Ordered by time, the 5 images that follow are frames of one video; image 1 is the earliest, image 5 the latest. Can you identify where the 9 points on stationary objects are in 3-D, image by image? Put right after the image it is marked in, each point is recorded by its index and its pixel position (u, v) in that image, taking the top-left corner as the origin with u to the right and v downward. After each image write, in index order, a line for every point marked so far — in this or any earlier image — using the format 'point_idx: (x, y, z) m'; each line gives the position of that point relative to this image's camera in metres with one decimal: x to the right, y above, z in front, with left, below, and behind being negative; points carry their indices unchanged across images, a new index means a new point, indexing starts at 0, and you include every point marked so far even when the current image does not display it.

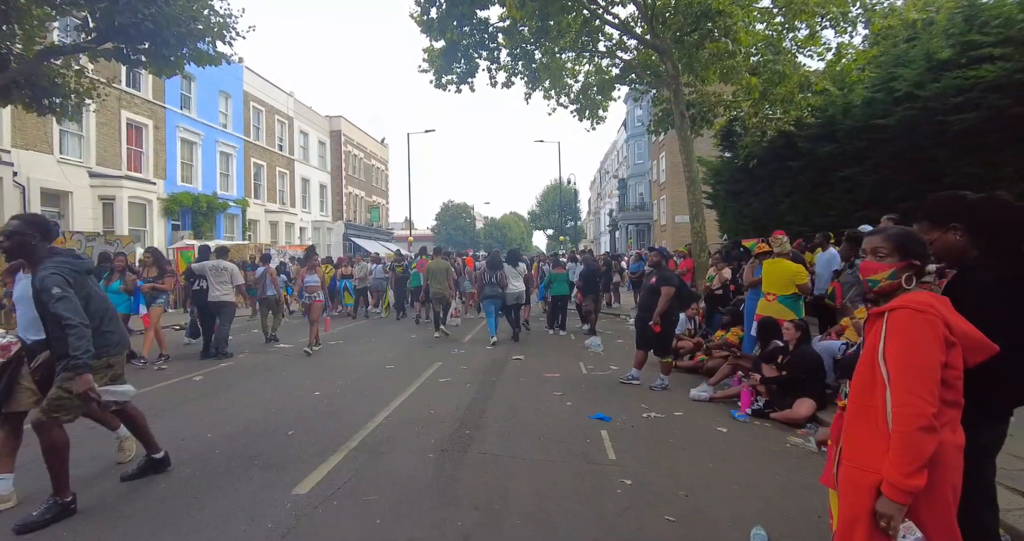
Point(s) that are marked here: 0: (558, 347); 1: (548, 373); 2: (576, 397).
0: (+0.8, -1.4, +10.4) m
1: (+0.5, -1.5, +8.1) m
2: (+0.8, -1.5, +6.7) m
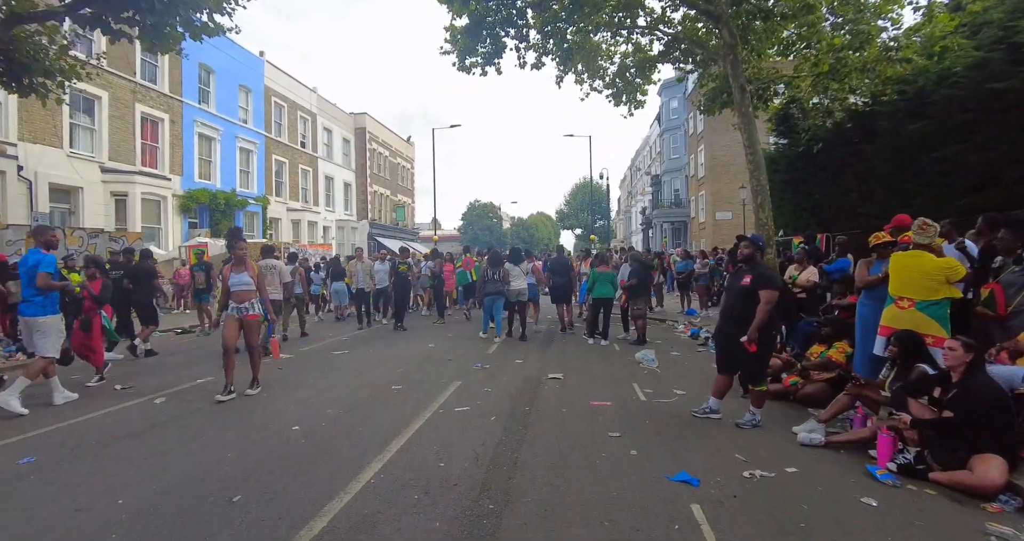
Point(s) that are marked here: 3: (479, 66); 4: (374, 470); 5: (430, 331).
0: (+1.3, -1.4, +8.6) m
1: (+0.9, -1.4, +6.3) m
2: (+1.1, -1.5, +4.9) m
3: (-1.0, +6.1, +17.4) m
4: (-1.0, -1.5, +4.2) m
5: (-1.8, -1.3, +12.3) m
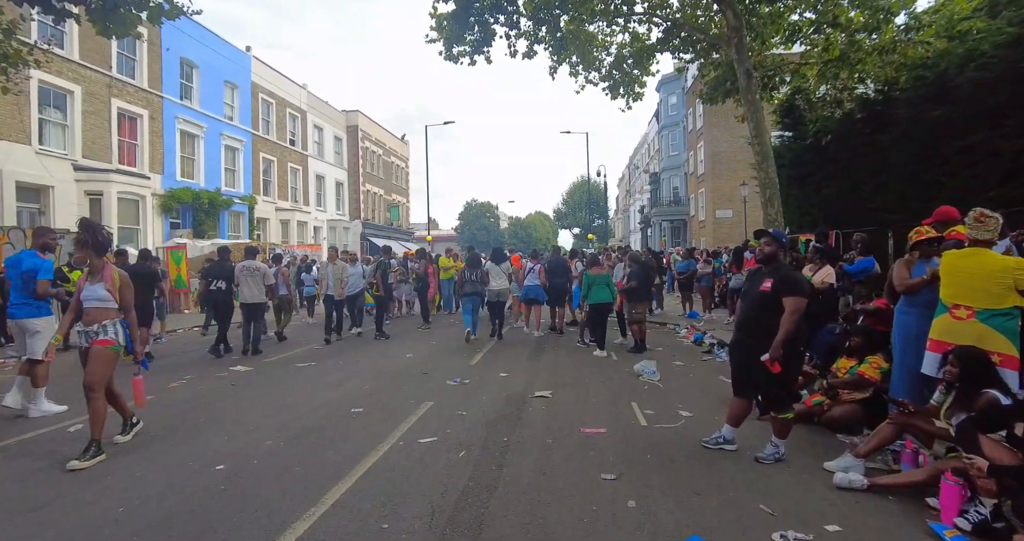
0: (+1.1, -1.4, +7.7) m
1: (+0.7, -1.5, +5.4) m
2: (+0.9, -1.5, +4.0) m
3: (-1.3, +6.1, +16.4) m
4: (-1.2, -1.5, +3.3) m
5: (-2.0, -1.3, +11.3) m
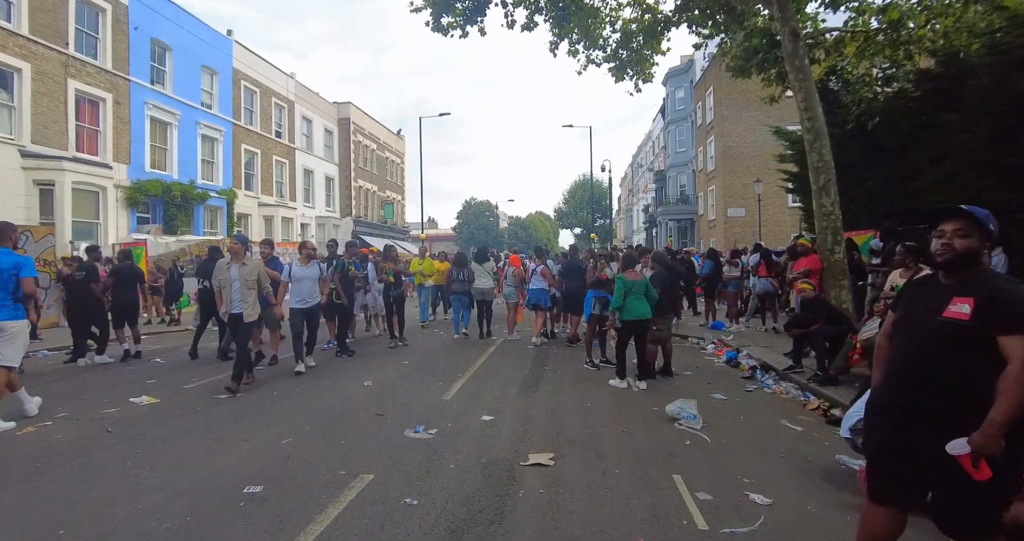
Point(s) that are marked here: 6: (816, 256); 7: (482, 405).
0: (+1.0, -1.5, +5.6) m
1: (+0.6, -1.5, +3.3) m
2: (+0.8, -1.5, +1.9) m
3: (-1.4, +6.1, +14.3) m
4: (-1.4, -1.5, +1.2) m
5: (-2.1, -1.4, +9.2) m
6: (+4.6, +0.2, +8.7) m
7: (-0.3, -1.4, +6.2) m
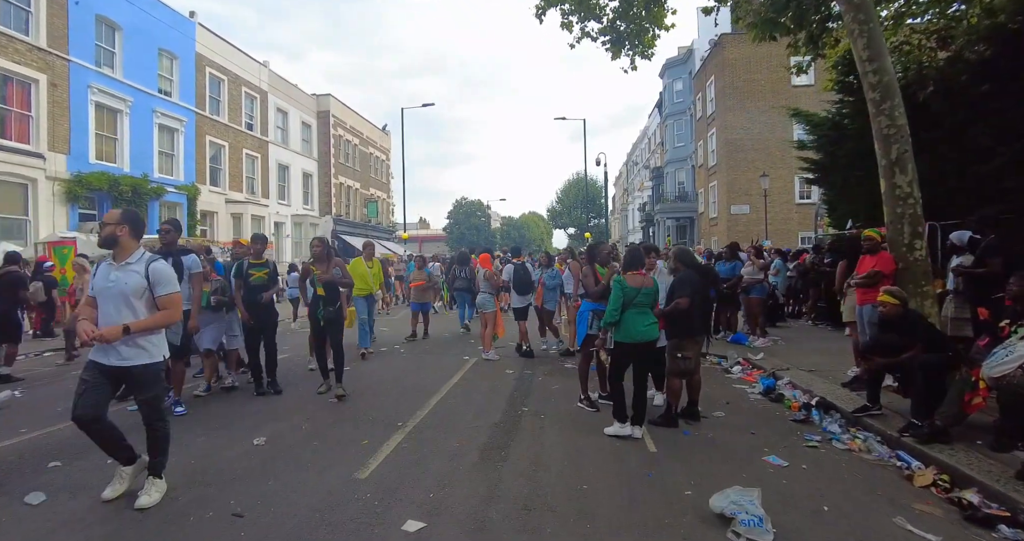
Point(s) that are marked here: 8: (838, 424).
0: (+0.7, -1.5, +3.3) m
1: (+0.3, -1.5, +1.0) m
2: (+0.5, -1.6, -0.4) m
3: (-1.8, +6.0, +12.0) m
4: (-1.6, -1.6, -1.1) m
5: (-2.5, -1.4, +6.9) m
6: (+4.2, +0.2, +6.5) m
7: (-0.7, -1.5, +3.9) m
8: (+3.3, -1.5, +5.8) m
